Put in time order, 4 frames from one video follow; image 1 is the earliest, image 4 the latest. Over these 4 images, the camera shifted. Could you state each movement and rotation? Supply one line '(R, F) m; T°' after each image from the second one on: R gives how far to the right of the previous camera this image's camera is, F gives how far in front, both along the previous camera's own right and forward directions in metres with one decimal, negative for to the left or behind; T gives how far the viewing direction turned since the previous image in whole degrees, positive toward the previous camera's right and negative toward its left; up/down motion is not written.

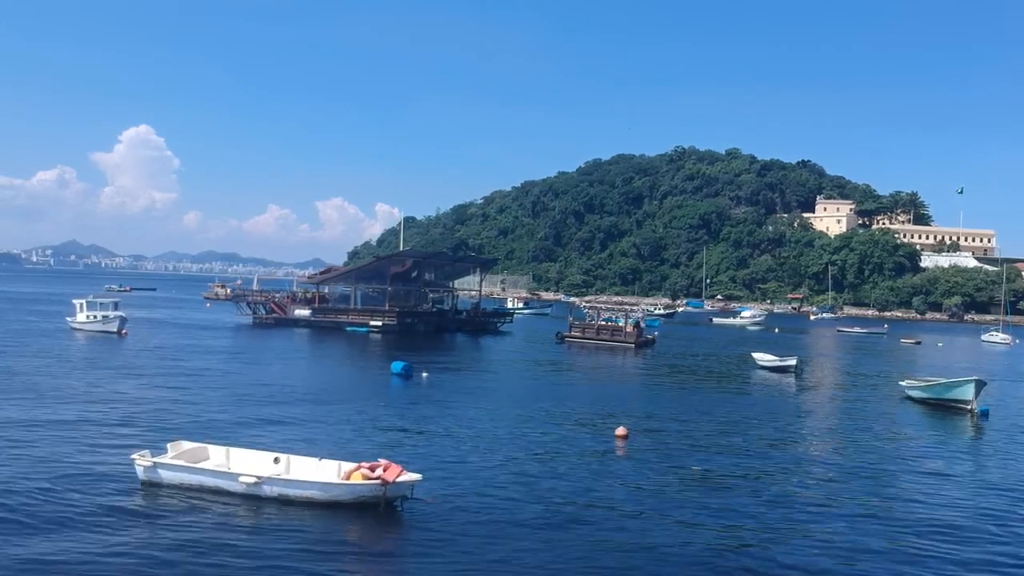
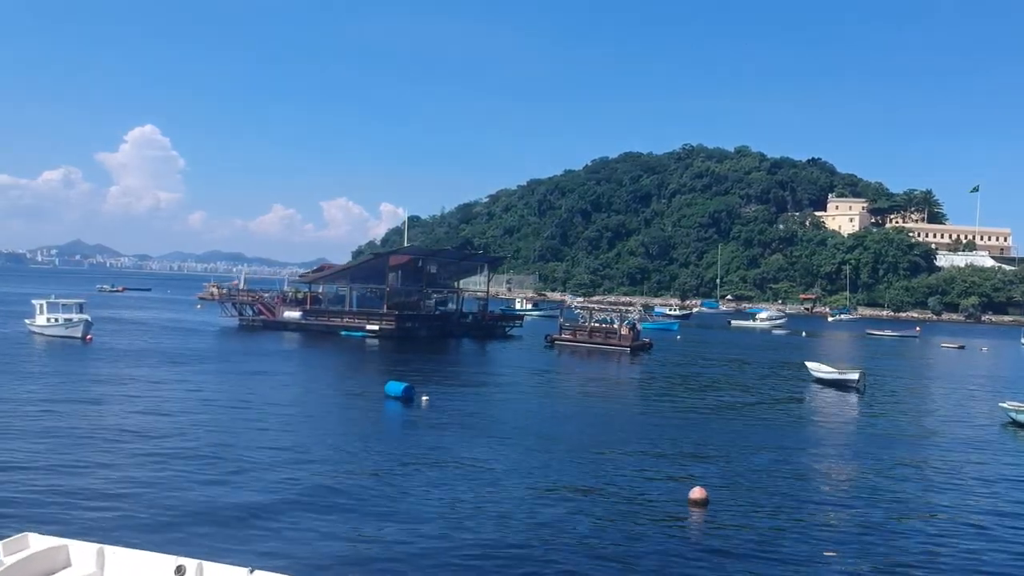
(-0.2, +2.3) m; 0°
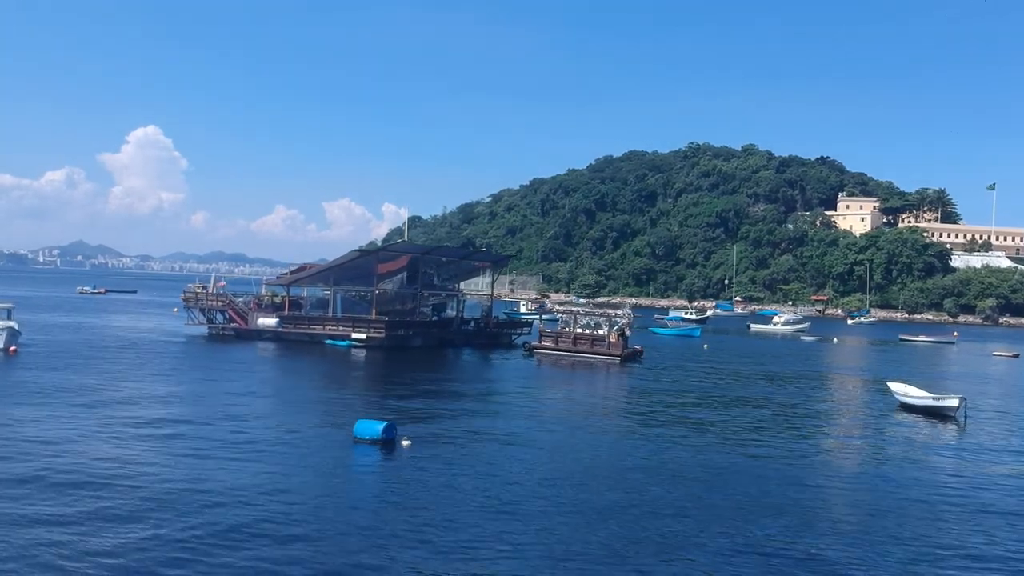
(-0.1, +2.9) m; 0°
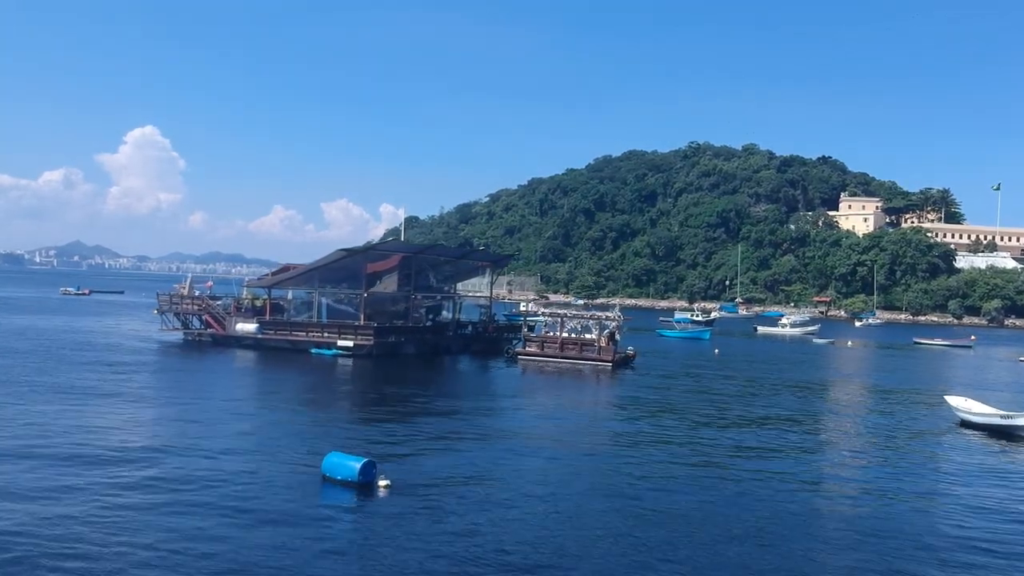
(0.0, +1.5) m; 0°
